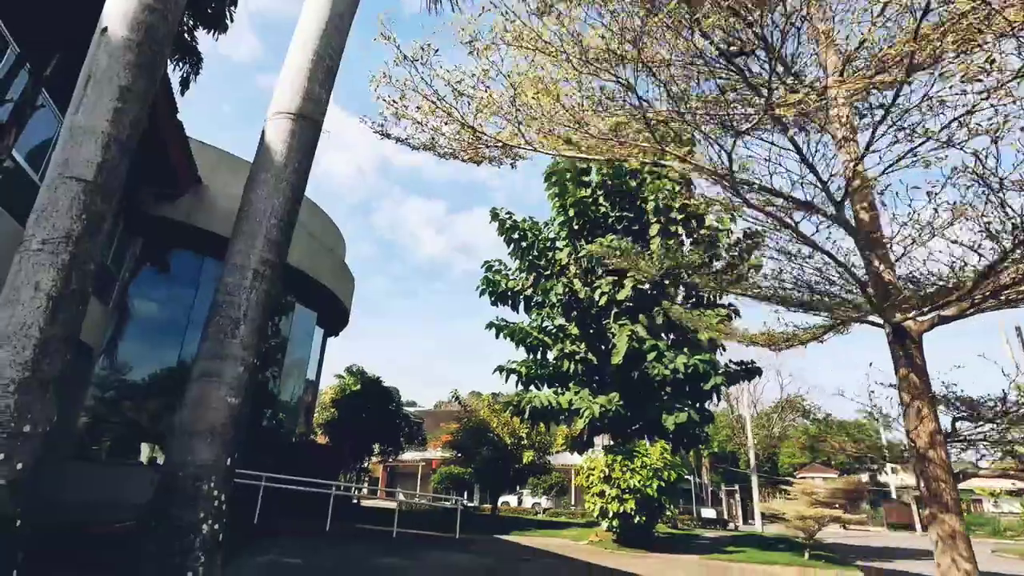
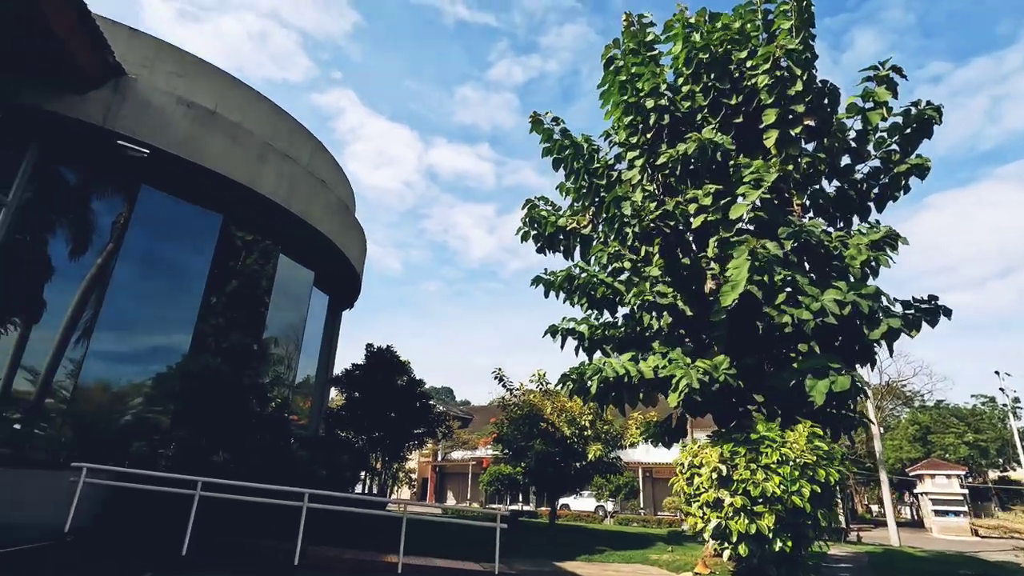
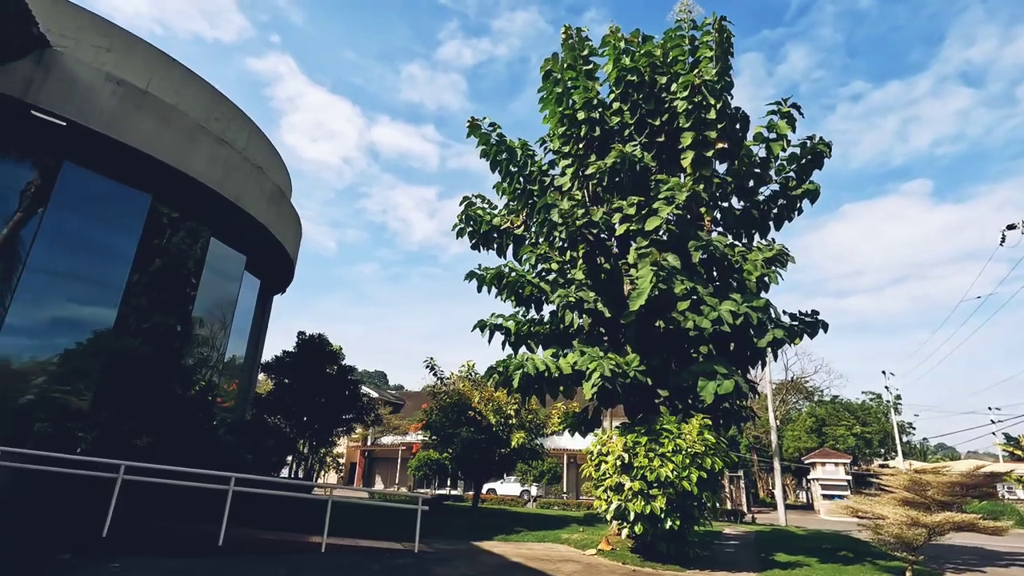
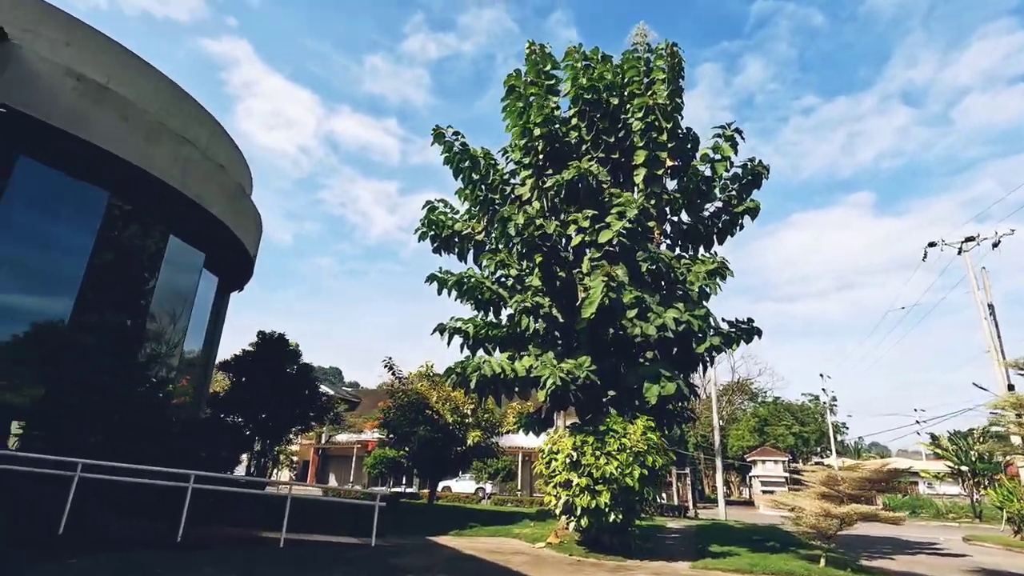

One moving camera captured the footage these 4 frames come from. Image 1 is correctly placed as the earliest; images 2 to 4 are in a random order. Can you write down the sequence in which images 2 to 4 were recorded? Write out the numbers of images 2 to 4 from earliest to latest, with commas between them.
4, 3, 2
